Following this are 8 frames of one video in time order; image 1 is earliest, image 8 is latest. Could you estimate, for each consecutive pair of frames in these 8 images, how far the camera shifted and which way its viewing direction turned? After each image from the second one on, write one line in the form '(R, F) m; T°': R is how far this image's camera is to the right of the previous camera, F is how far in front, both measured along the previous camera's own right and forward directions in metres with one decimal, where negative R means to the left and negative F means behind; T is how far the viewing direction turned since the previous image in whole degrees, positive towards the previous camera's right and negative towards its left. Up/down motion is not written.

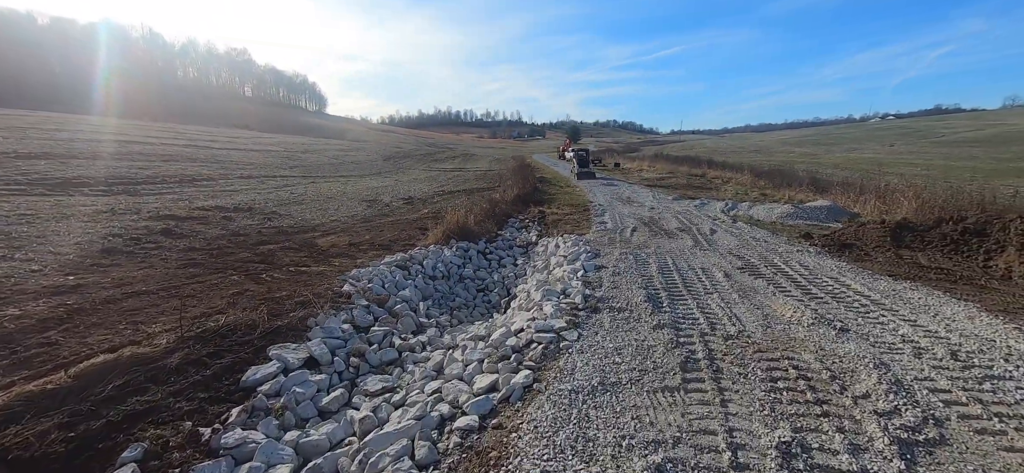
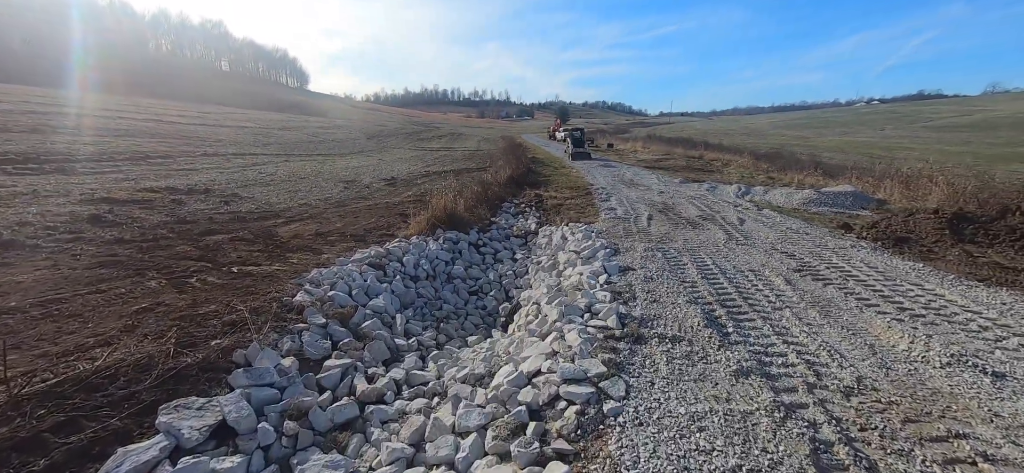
(-0.2, +1.4) m; +2°
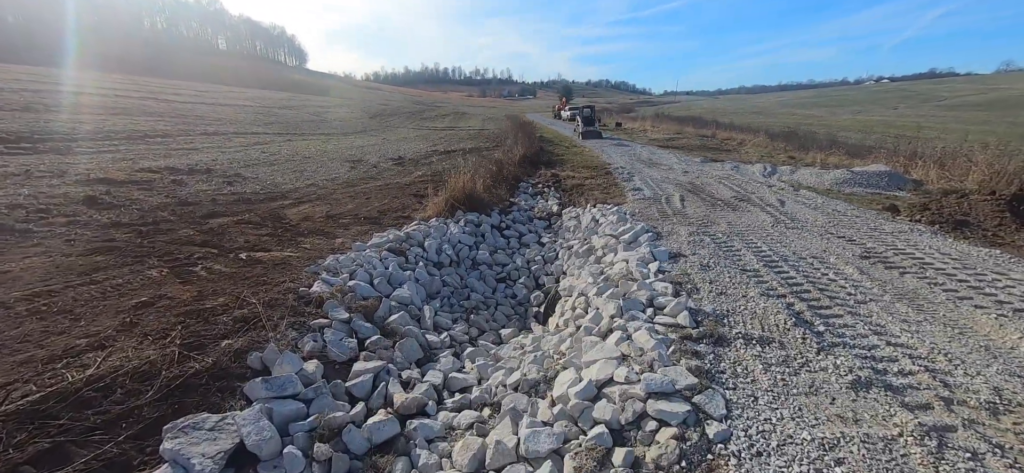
(-0.4, +0.5) m; 0°
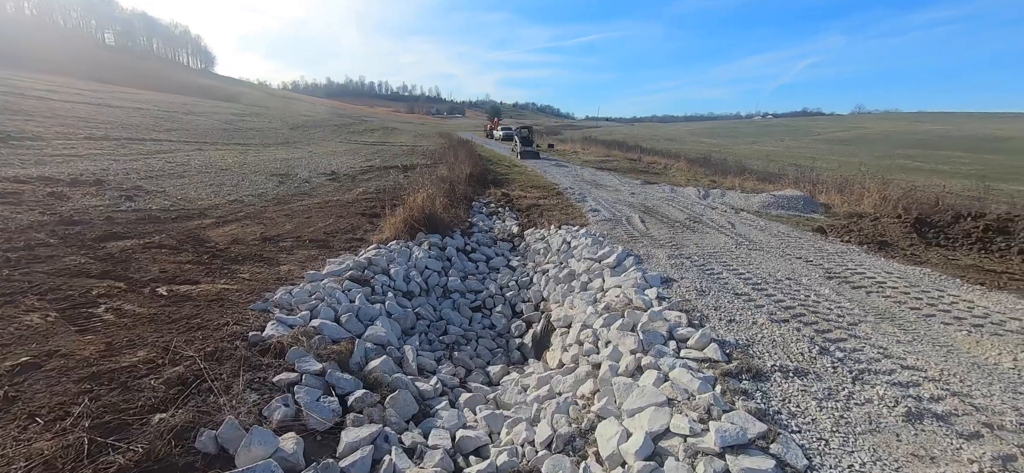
(-0.6, +0.5) m; +10°
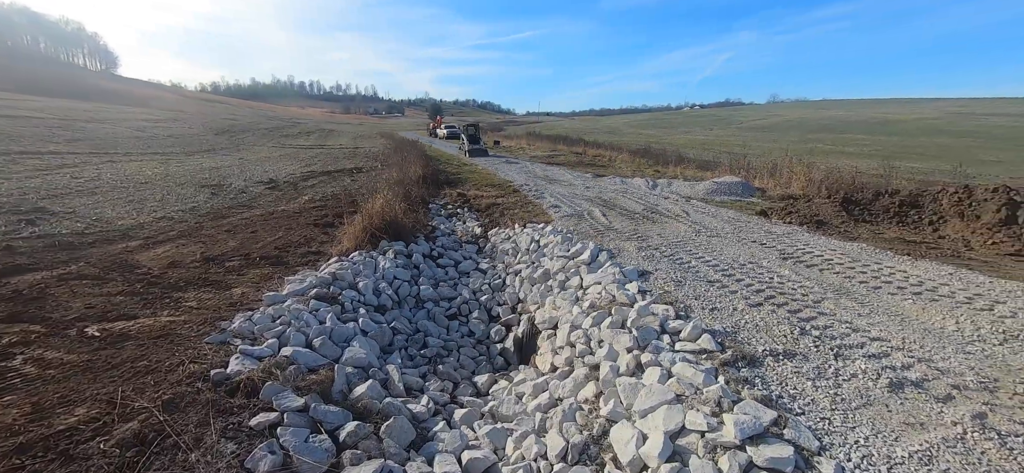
(-0.3, +0.1) m; +7°
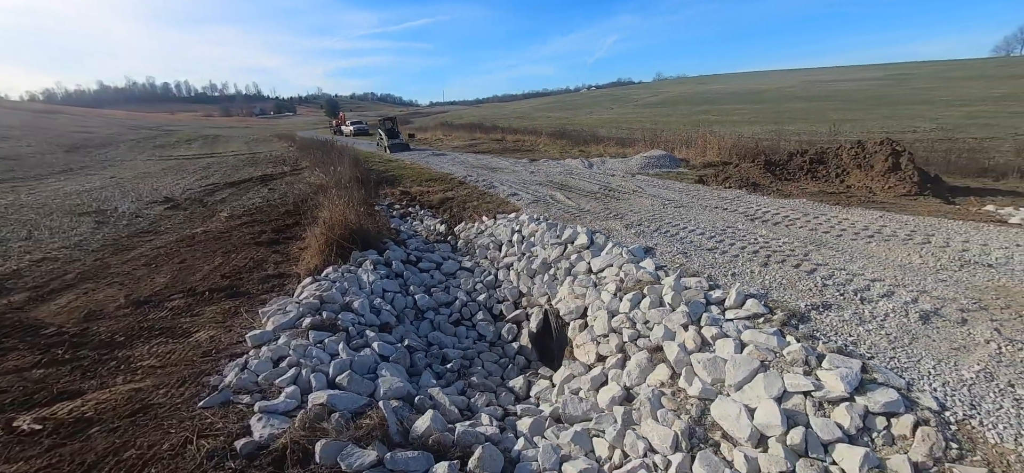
(-1.0, +0.4) m; +12°
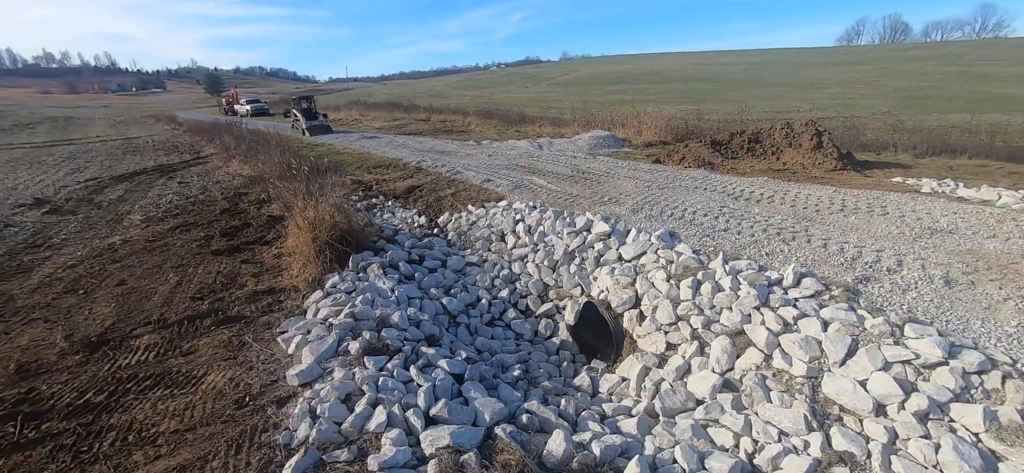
(-1.3, +0.5) m; +13°
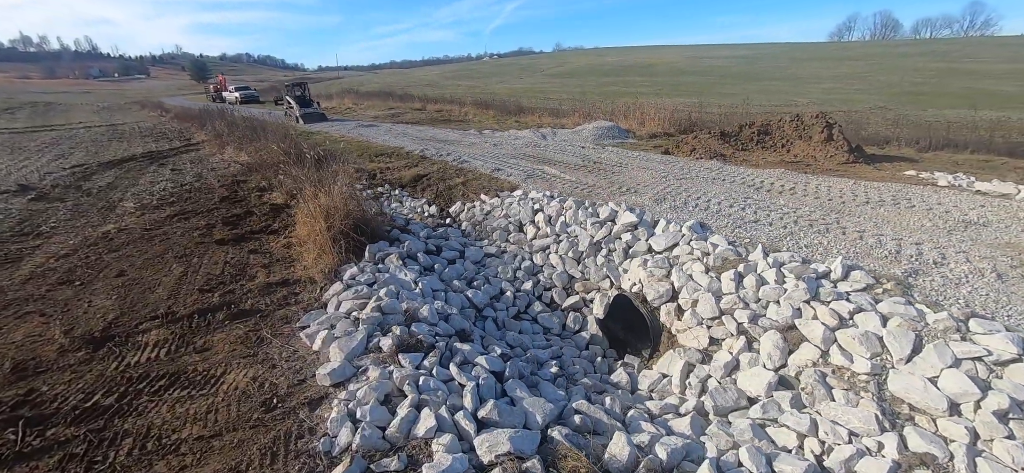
(-0.4, +0.2) m; +2°
